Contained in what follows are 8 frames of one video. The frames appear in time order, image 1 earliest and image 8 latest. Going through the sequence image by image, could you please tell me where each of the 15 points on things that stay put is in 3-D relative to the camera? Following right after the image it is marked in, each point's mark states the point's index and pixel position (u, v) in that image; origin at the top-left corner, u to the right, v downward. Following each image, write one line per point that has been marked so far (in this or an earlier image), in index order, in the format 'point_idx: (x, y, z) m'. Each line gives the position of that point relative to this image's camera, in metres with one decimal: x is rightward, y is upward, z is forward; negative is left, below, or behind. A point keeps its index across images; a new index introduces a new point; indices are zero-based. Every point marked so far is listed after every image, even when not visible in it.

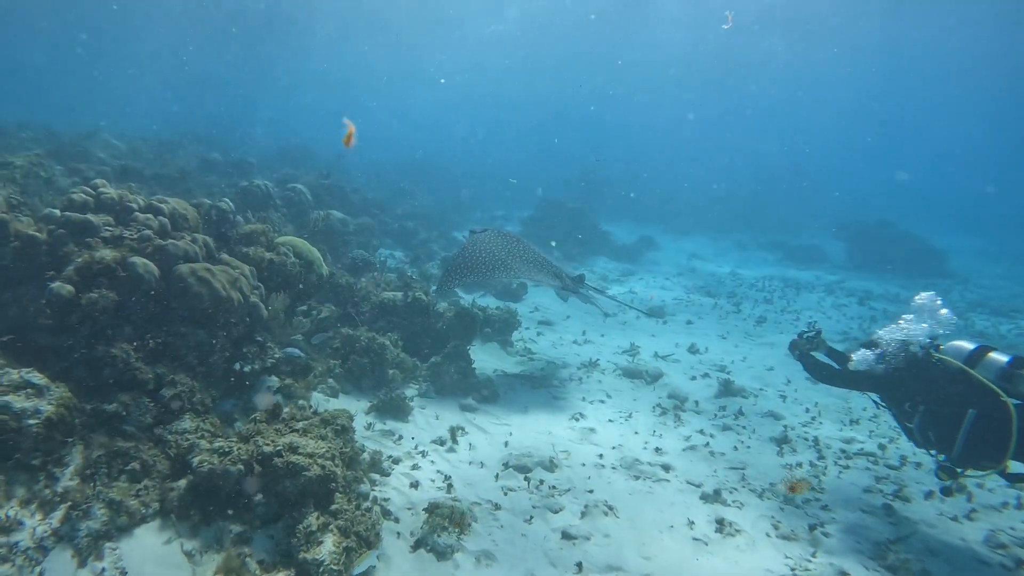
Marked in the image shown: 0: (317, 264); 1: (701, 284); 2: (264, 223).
0: (-2.2, +0.3, +8.5) m
1: (+4.1, 0.0, +16.2) m
2: (-3.2, +0.8, +9.7) m
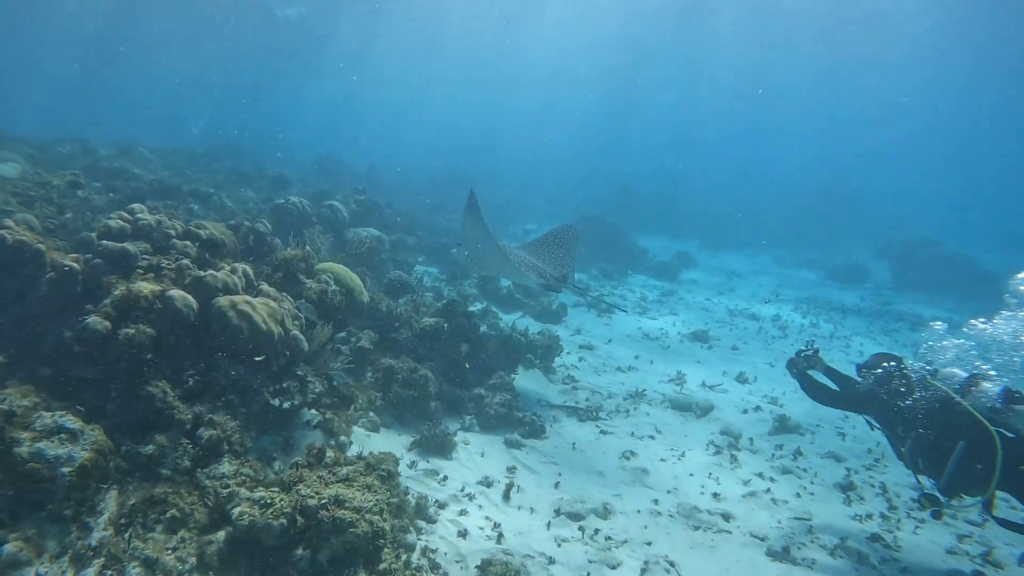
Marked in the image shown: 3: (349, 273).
0: (-1.7, 0.0, +8.2) m
1: (+4.9, -0.4, +15.7) m
2: (-2.6, +0.5, +9.4) m
3: (-1.8, +0.2, +8.3) m
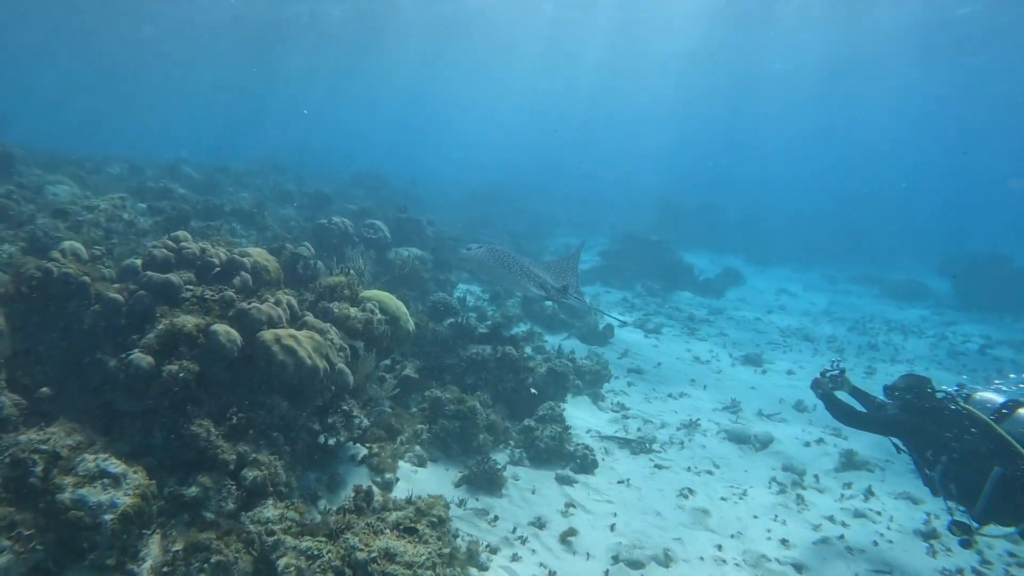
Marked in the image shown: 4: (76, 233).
0: (-1.2, -0.3, +8.0) m
1: (+5.8, -0.8, +15.1) m
2: (-2.0, +0.2, +9.3) m
3: (-1.2, -0.1, +8.1) m
4: (-5.5, +0.7, +9.5) m
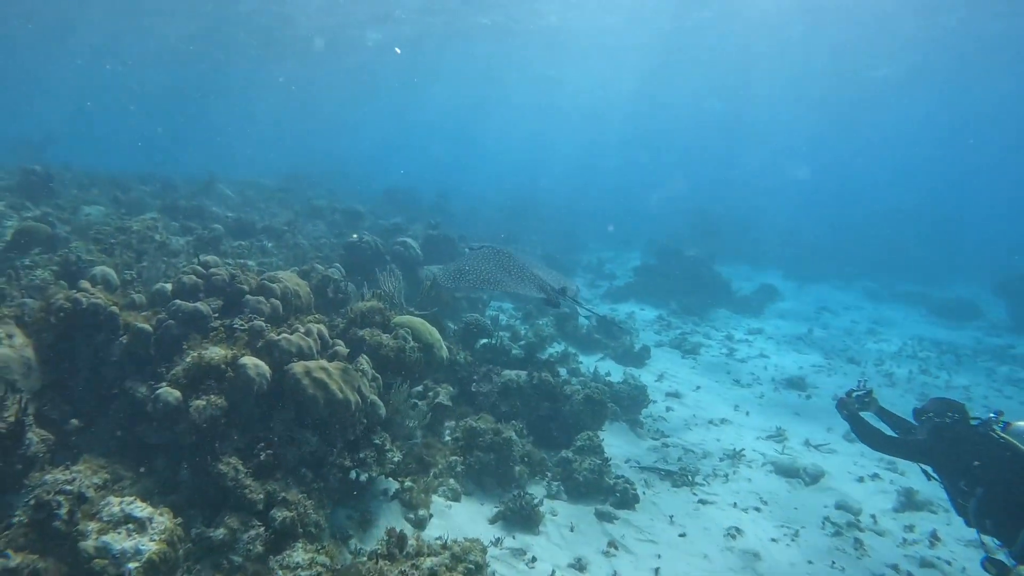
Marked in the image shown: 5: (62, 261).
0: (-0.8, -0.6, +7.7) m
1: (+6.4, -1.1, +14.6) m
2: (-1.6, -0.1, +9.0) m
3: (-0.9, -0.4, +7.8) m
4: (-5.0, +0.4, +9.4) m
5: (-5.2, +0.3, +8.6) m
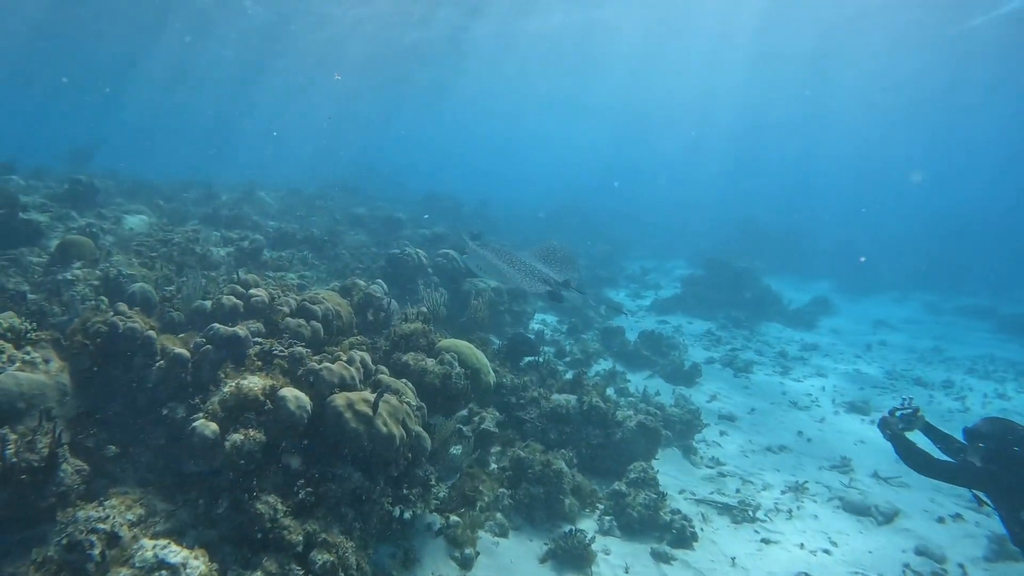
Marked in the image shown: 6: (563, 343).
0: (-0.3, -0.8, +7.3) m
1: (+7.2, -1.4, +13.9) m
2: (-1.1, -0.3, +8.7) m
3: (-0.4, -0.6, +7.4) m
4: (-4.5, +0.2, +9.3) m
5: (-4.6, +0.2, +8.5) m
6: (+0.8, -0.9, +12.3) m
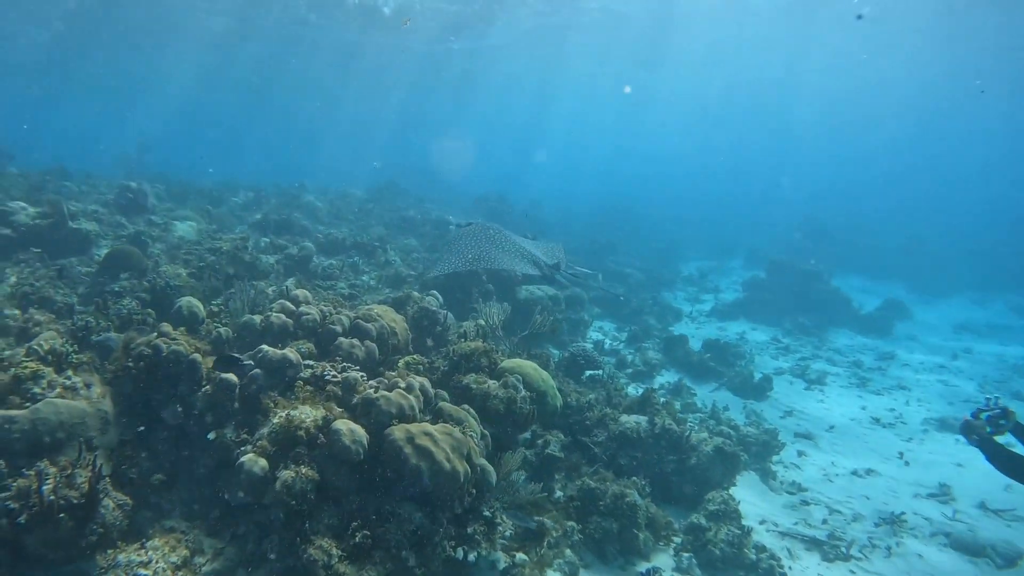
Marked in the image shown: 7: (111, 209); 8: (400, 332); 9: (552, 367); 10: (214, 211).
0: (+0.3, -0.9, +6.8) m
1: (+8.2, -1.5, +12.9) m
2: (-0.4, -0.4, +8.2) m
3: (+0.2, -0.7, +6.9) m
4: (-3.7, +0.1, +8.9) m
5: (-4.0, 0.0, +8.2) m
6: (+1.7, -1.0, +11.7) m
7: (-7.2, +1.4, +13.6) m
8: (-1.0, -0.4, +6.8) m
9: (+0.5, -1.0, +9.2) m
10: (-6.2, +1.6, +15.7) m
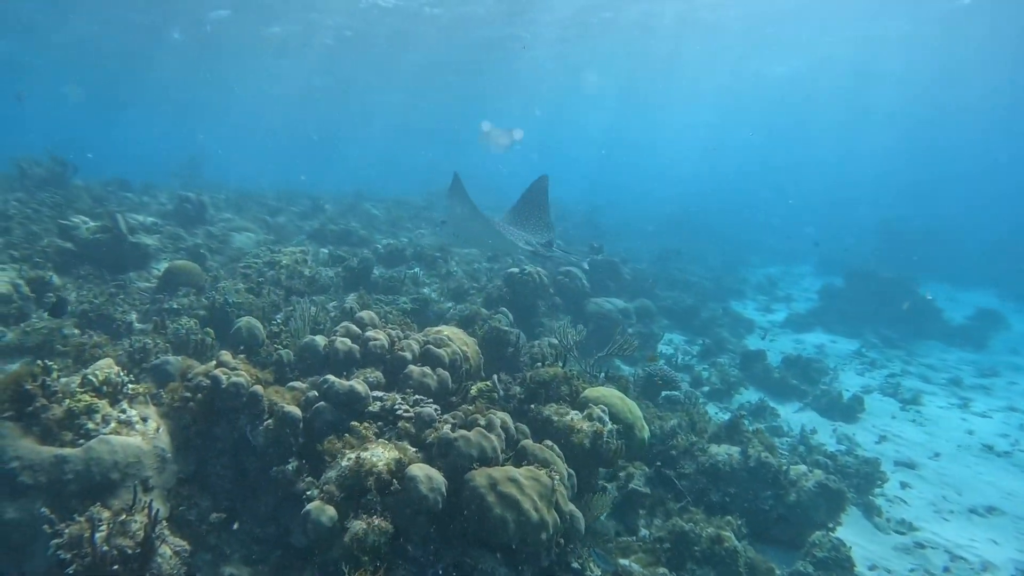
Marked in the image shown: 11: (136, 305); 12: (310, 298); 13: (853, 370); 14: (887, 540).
0: (+1.0, -1.1, +6.2) m
1: (+9.3, -1.6, +11.7) m
2: (+0.4, -0.6, +7.6) m
3: (+0.9, -0.9, +6.3) m
4: (-2.9, -0.1, +8.6) m
5: (-3.2, -0.2, +7.9) m
6: (+2.7, -1.2, +10.9) m
7: (-6.1, +1.2, +13.5) m
8: (-0.3, -0.6, +6.3) m
9: (+1.3, -1.1, +8.5) m
10: (-5.0, +1.4, +15.5) m
11: (-4.1, -0.2, +8.1) m
12: (-2.4, -0.1, +9.0) m
13: (+5.6, -1.3, +12.3) m
14: (+3.5, -2.4, +6.9) m
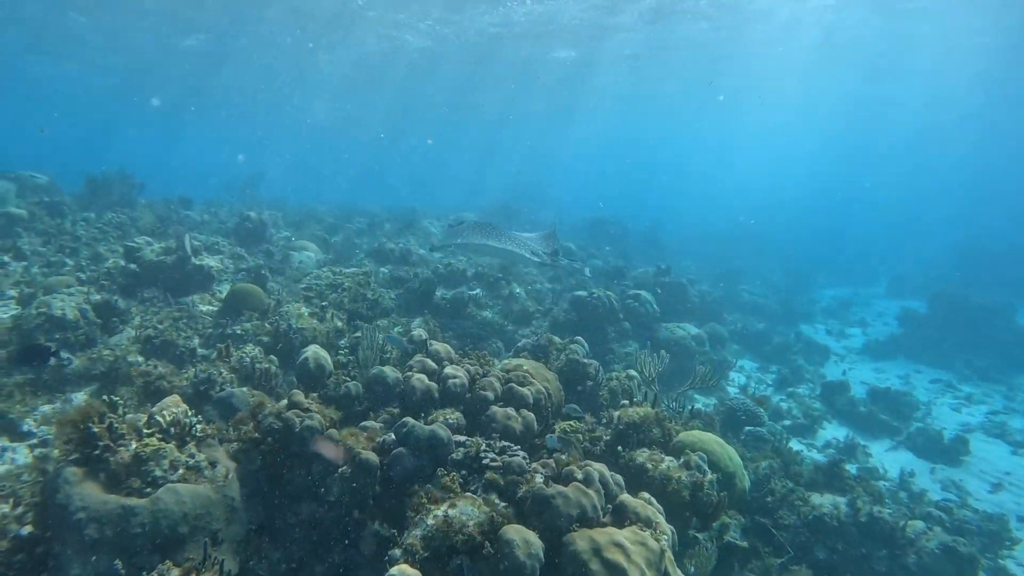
0: (+1.6, -1.4, +5.6) m
1: (+10.2, -2.1, +10.7) m
2: (+1.1, -0.9, +7.1) m
3: (+1.6, -1.2, +5.8) m
4: (-2.1, -0.4, +8.3) m
5: (-2.4, -0.4, +7.6) m
6: (+3.6, -1.6, +10.3) m
7: (-5.0, +0.9, +13.4) m
8: (+0.3, -0.8, +5.8) m
9: (+2.1, -1.5, +8.0) m
10: (-3.7, +1.0, +15.4) m
11: (-3.3, -0.5, +7.9) m
12: (-1.6, -0.4, +8.7) m
13: (+6.6, -1.8, +11.4) m
14: (+4.1, -2.6, +6.2) m
